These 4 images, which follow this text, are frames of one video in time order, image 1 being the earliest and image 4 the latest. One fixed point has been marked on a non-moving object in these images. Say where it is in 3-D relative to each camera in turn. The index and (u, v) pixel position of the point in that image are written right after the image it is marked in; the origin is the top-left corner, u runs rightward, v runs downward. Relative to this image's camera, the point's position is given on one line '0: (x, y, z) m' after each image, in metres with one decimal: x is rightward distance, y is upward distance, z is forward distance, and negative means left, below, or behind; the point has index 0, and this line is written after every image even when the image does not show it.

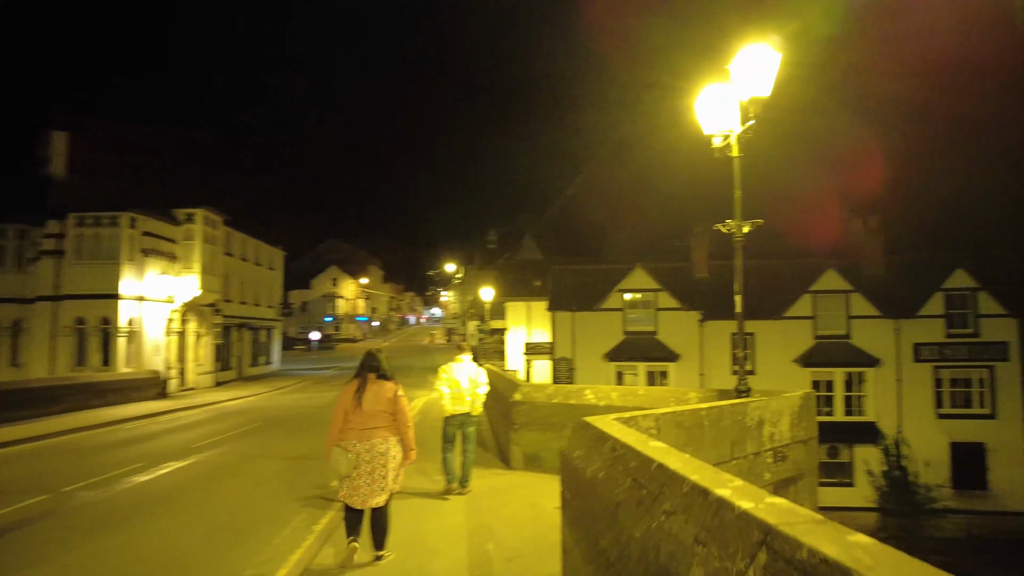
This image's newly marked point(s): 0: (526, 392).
0: (+0.2, -1.5, +9.0) m
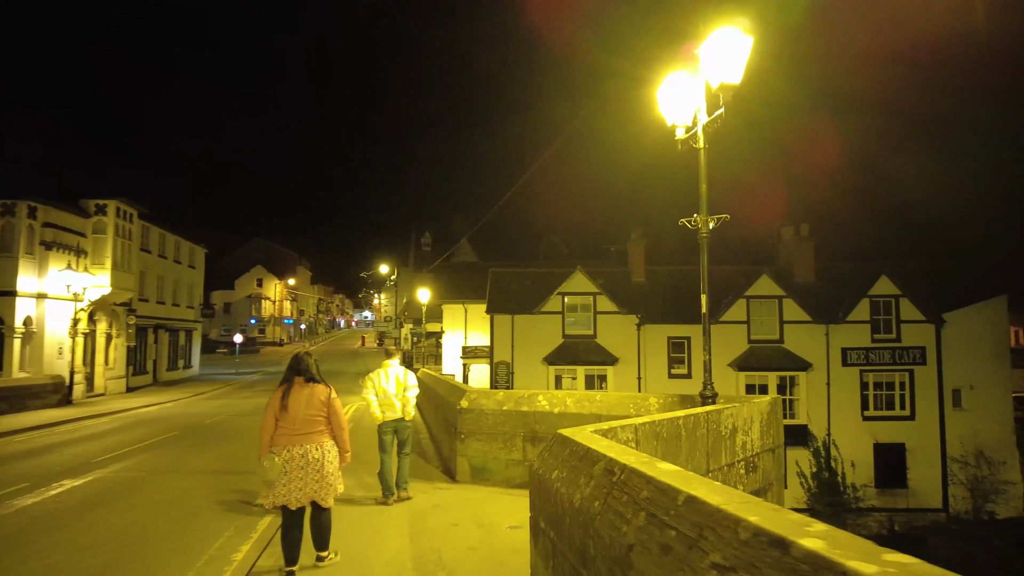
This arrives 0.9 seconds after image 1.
0: (-0.5, -1.5, +8.3) m
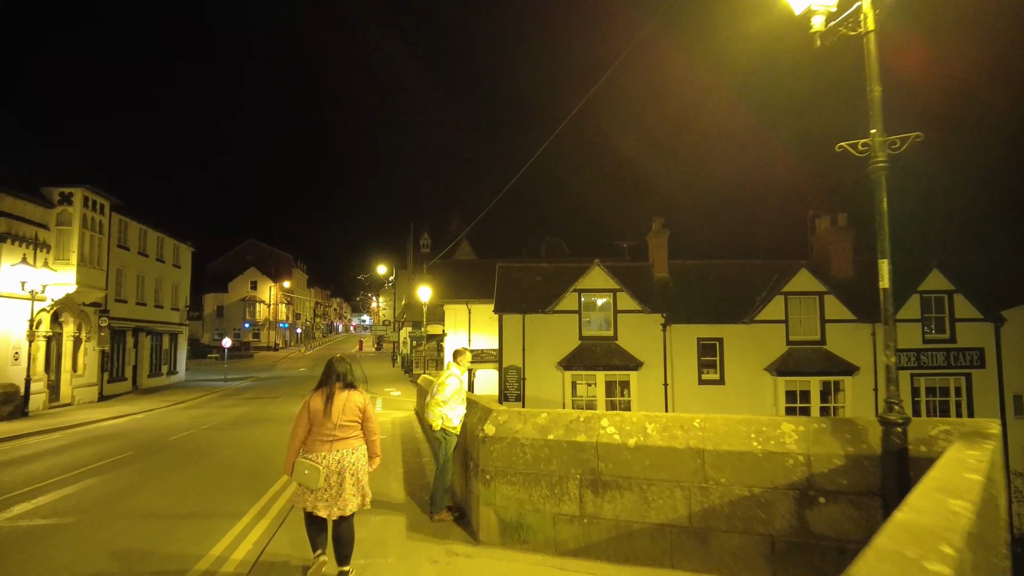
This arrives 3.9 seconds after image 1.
0: (-0.1, -1.2, +5.7) m
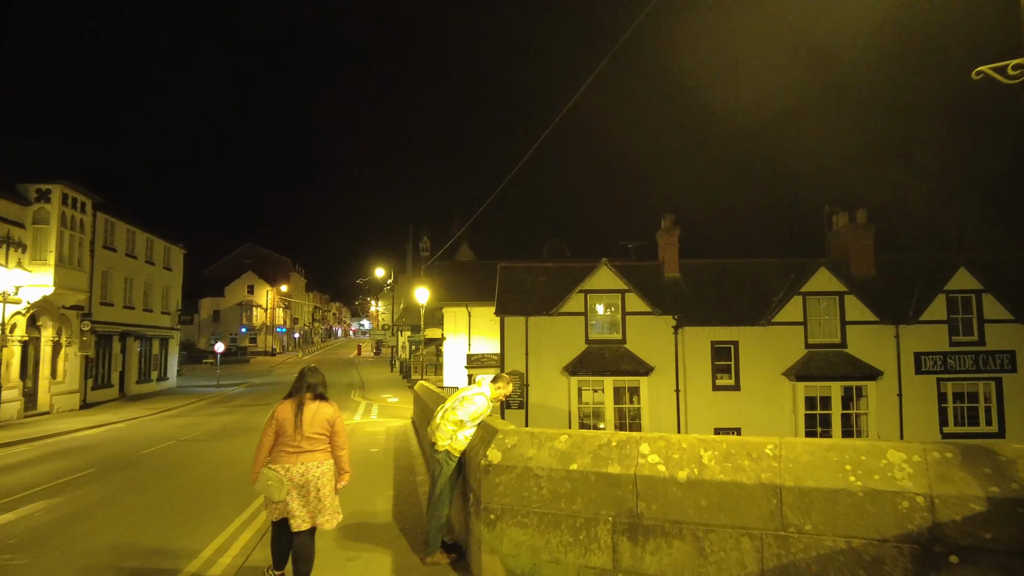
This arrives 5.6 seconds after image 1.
0: (0.0, -1.1, +4.5) m
